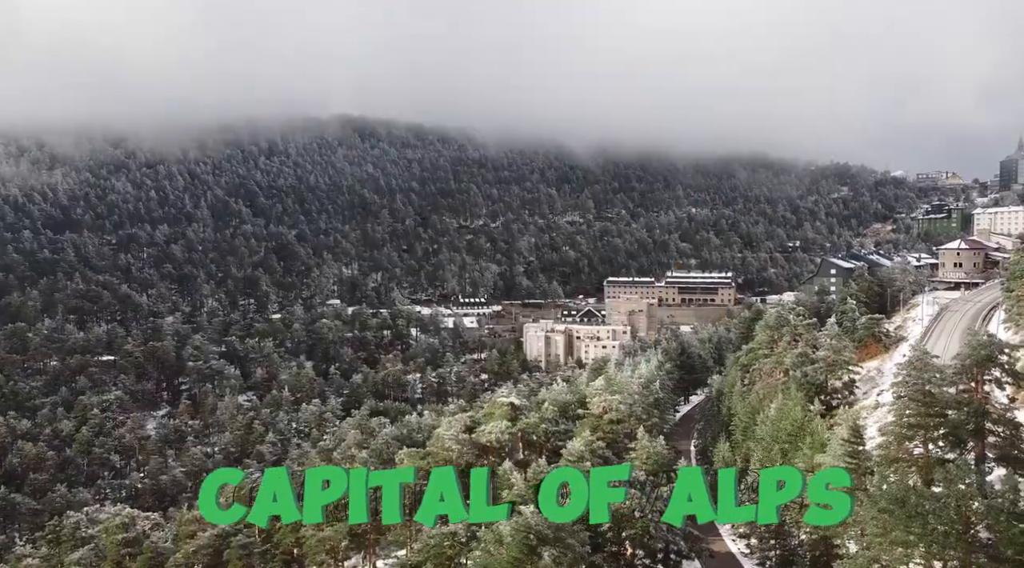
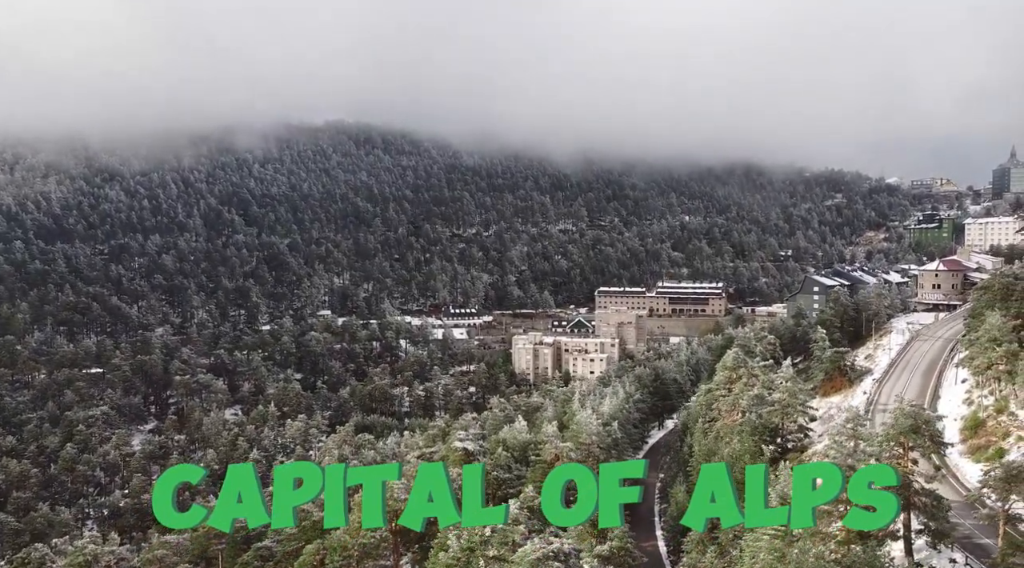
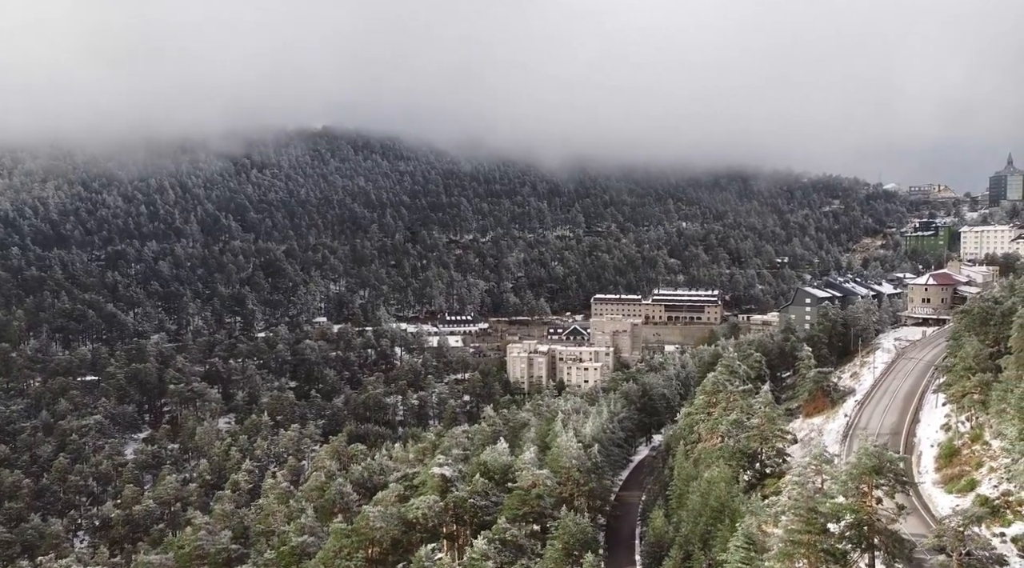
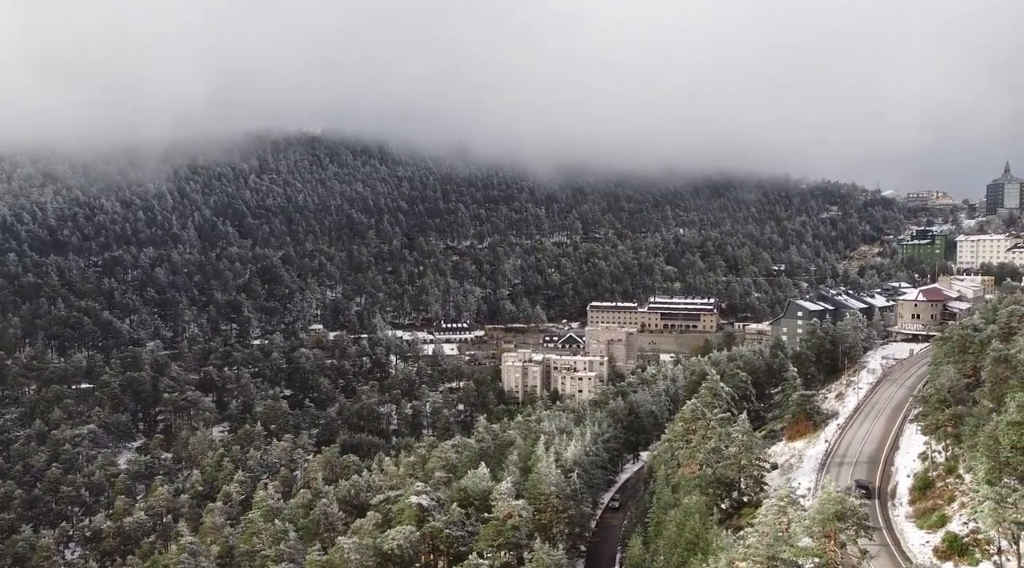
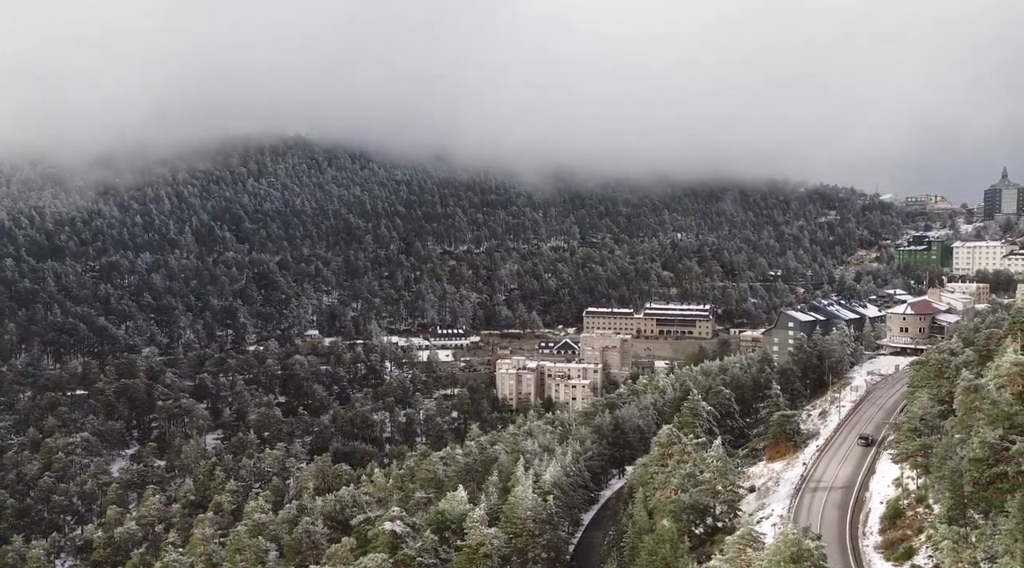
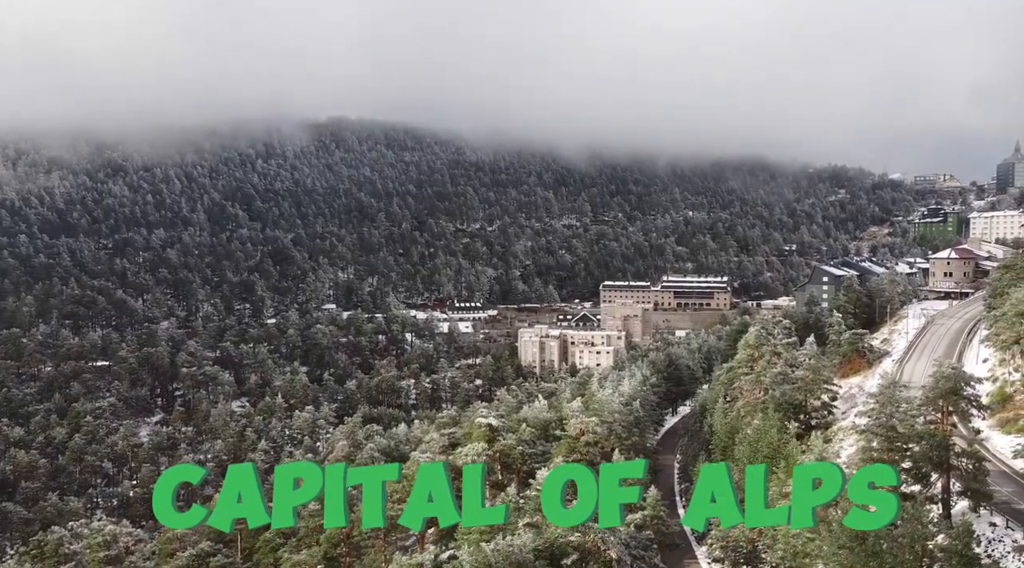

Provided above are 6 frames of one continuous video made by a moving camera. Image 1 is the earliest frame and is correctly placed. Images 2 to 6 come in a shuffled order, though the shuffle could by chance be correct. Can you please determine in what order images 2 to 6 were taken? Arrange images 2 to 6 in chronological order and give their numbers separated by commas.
6, 2, 3, 4, 5
